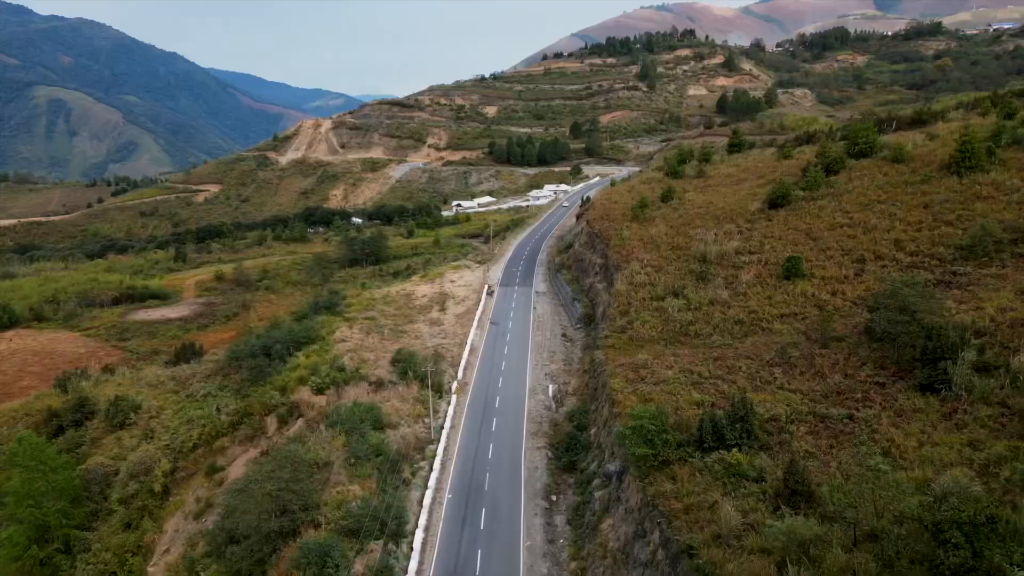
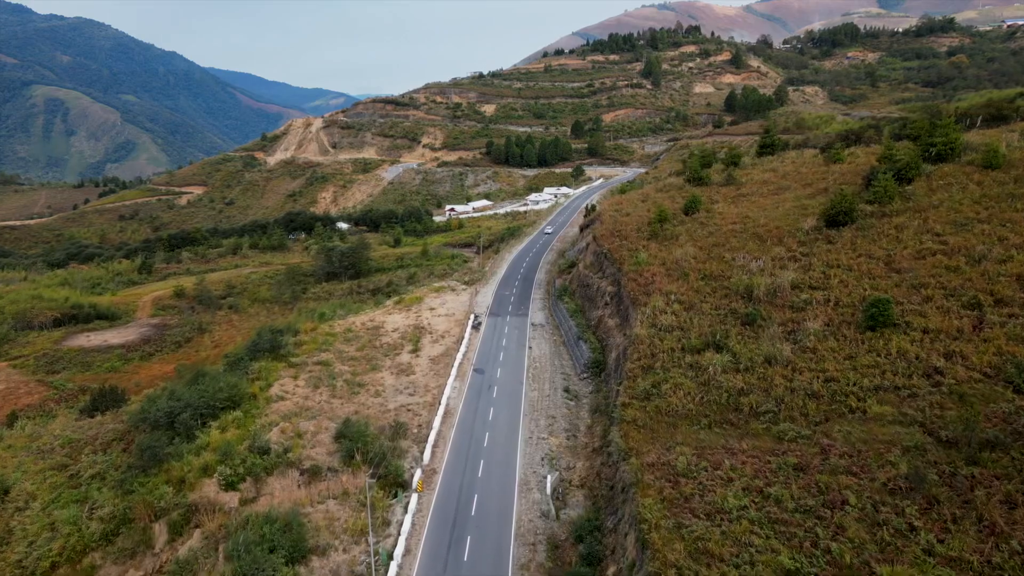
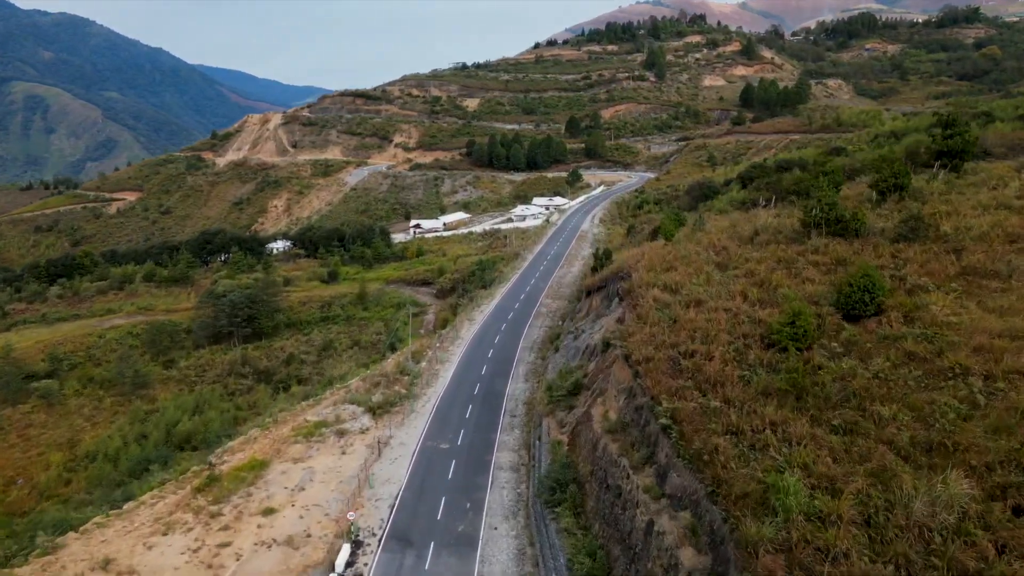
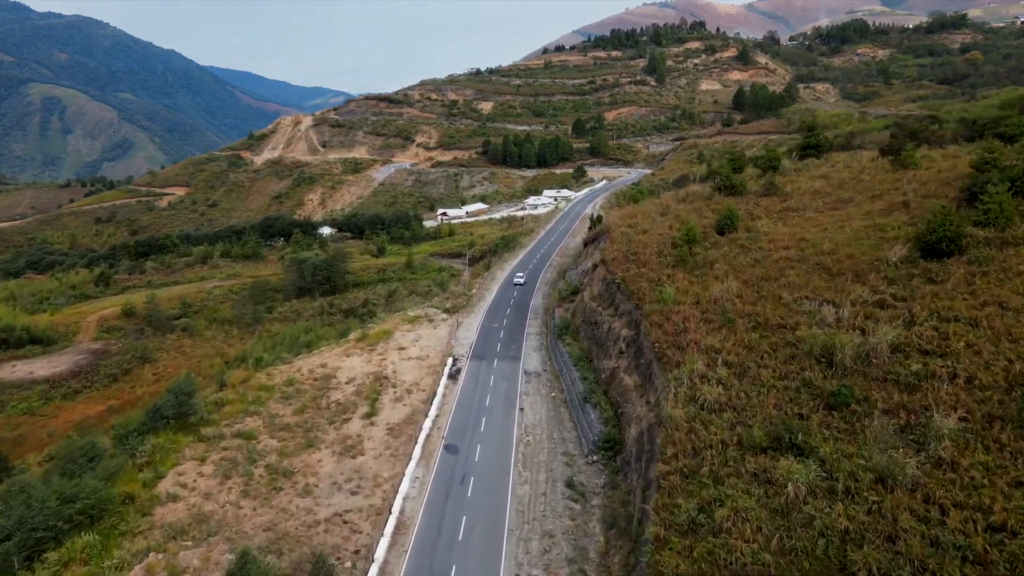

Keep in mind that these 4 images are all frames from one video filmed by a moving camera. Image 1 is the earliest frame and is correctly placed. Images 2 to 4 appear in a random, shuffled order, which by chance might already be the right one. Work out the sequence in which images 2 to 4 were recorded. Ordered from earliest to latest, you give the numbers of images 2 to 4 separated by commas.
2, 4, 3
